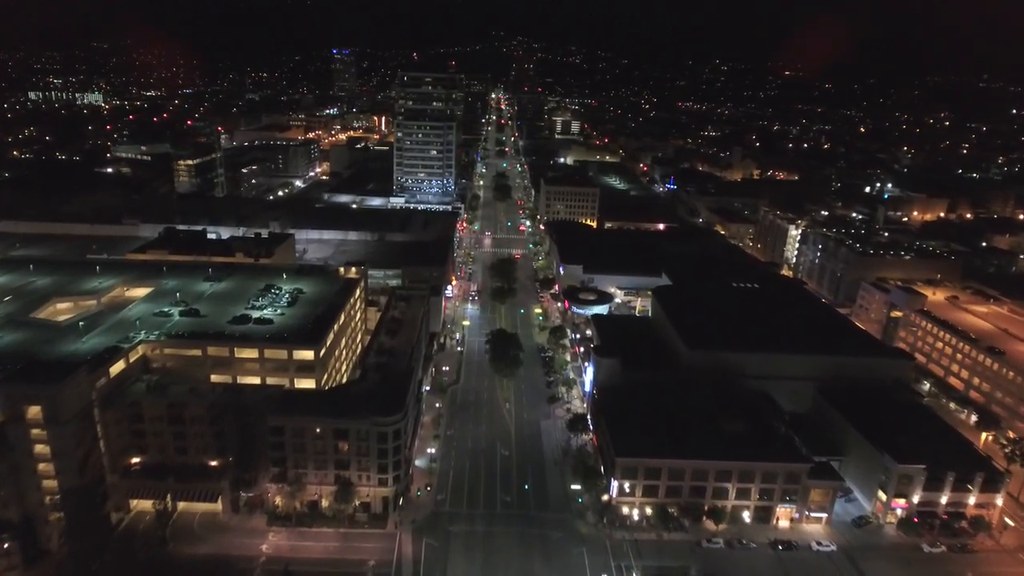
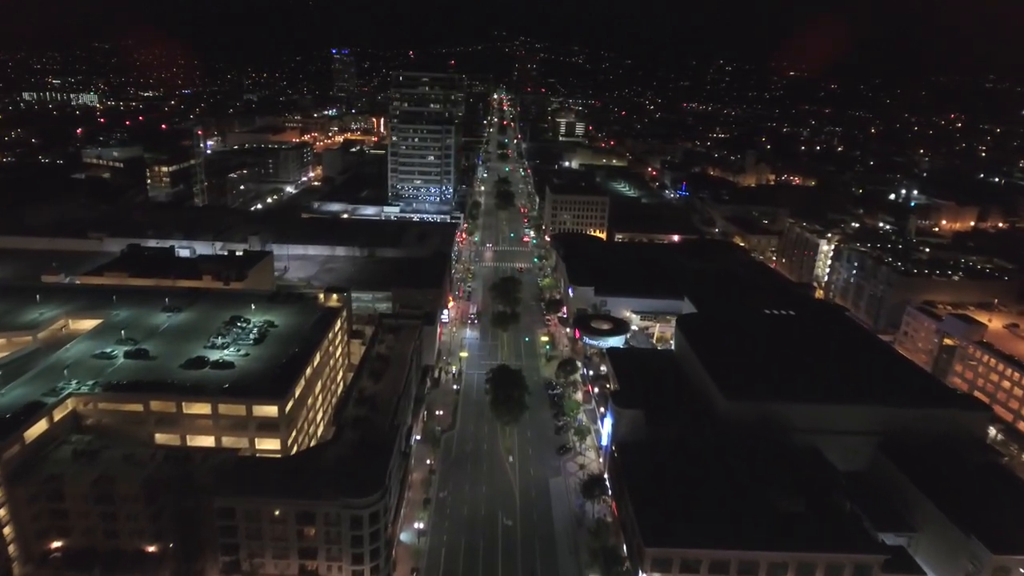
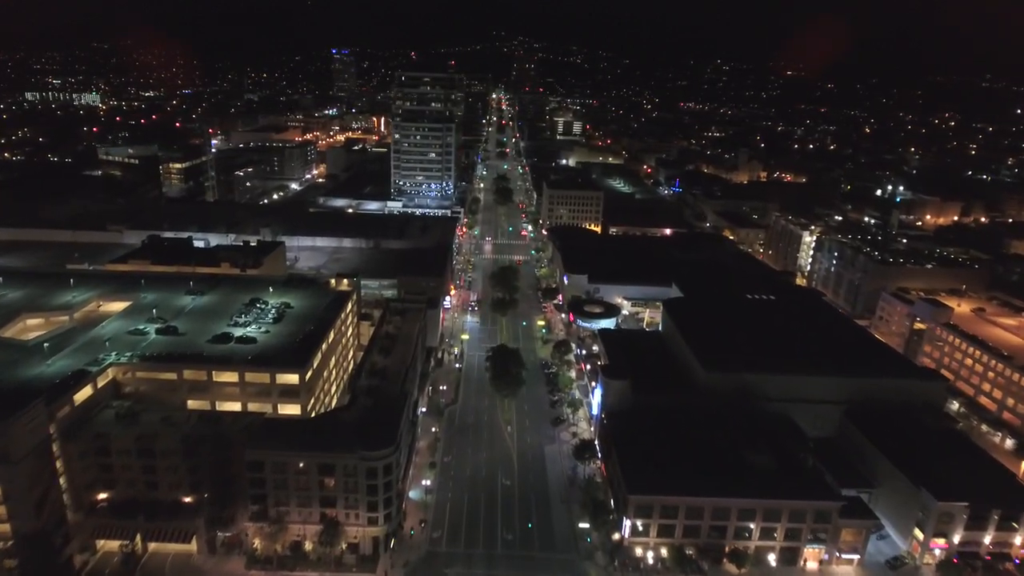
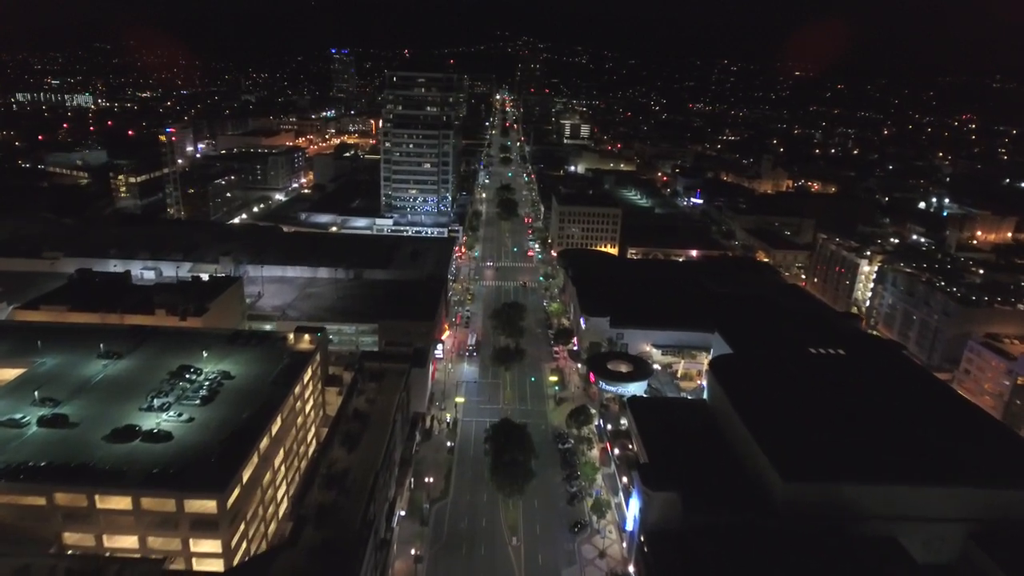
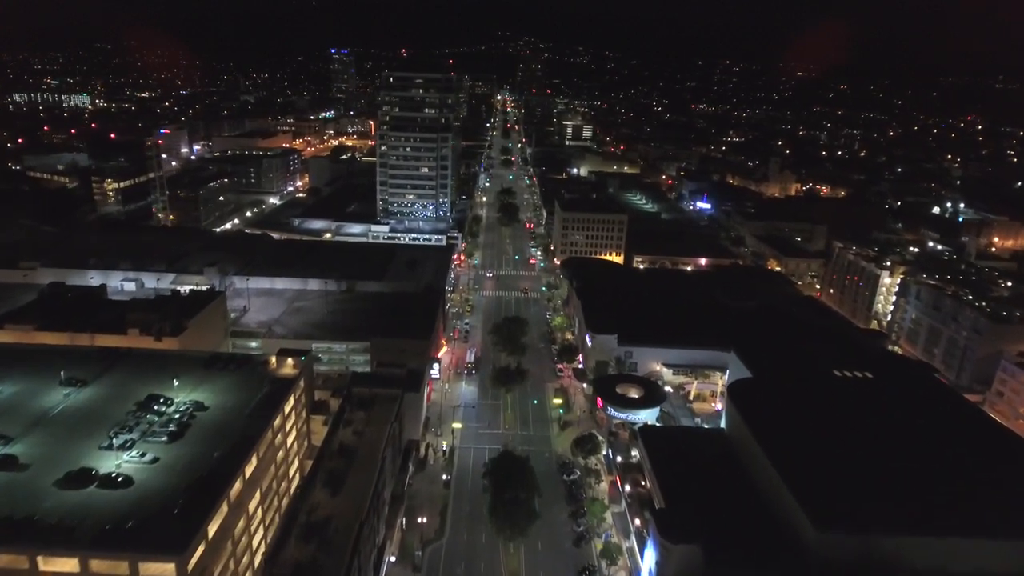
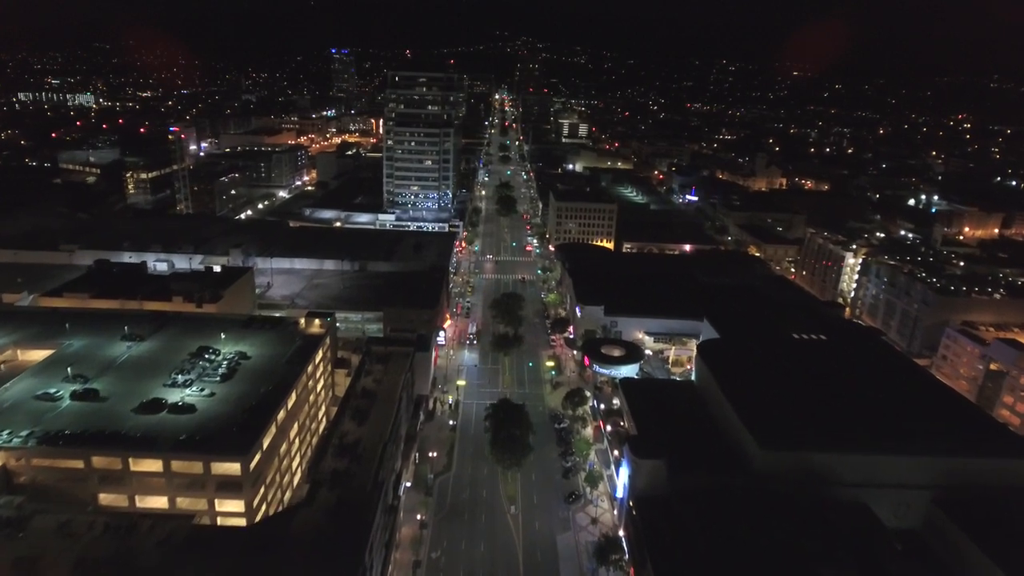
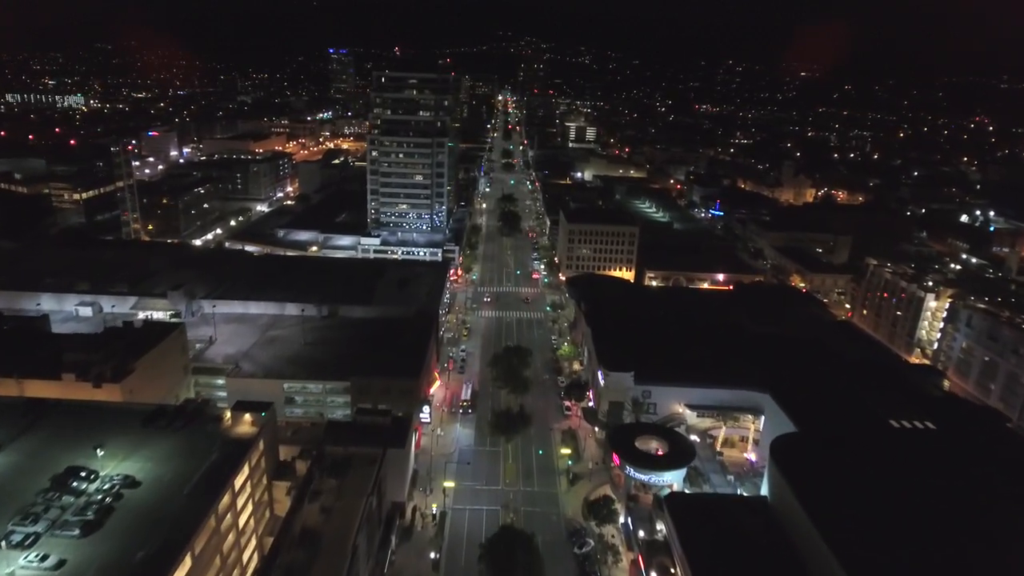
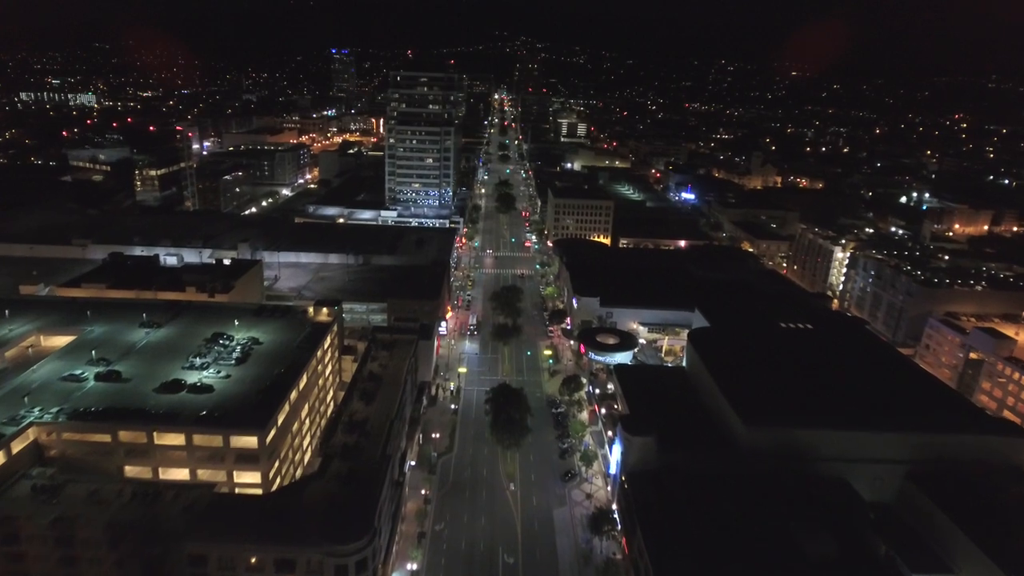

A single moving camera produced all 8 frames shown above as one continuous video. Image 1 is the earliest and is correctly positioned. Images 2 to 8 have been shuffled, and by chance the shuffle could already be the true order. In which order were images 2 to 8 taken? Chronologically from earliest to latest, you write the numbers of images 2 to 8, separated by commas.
3, 2, 8, 6, 4, 5, 7
